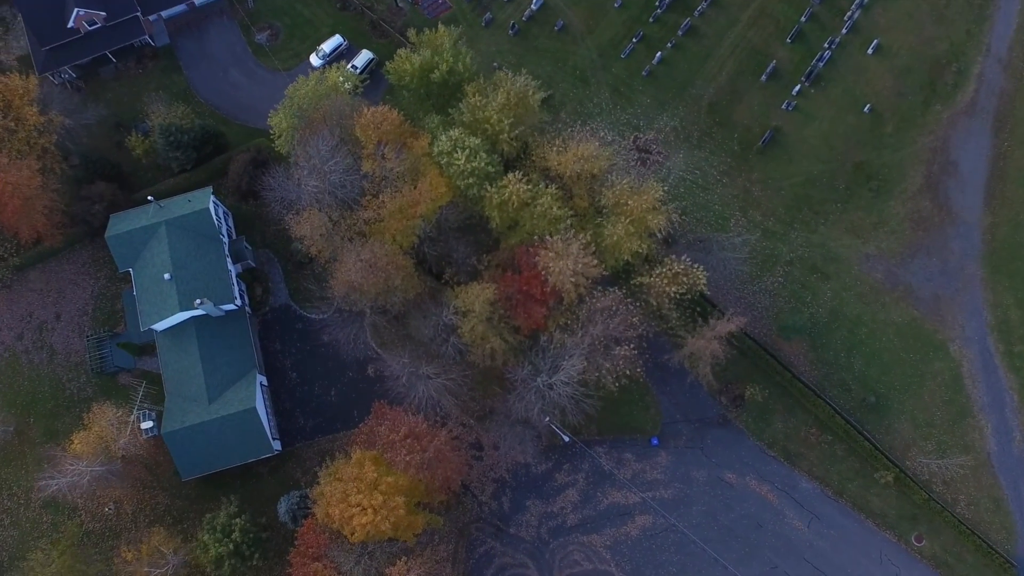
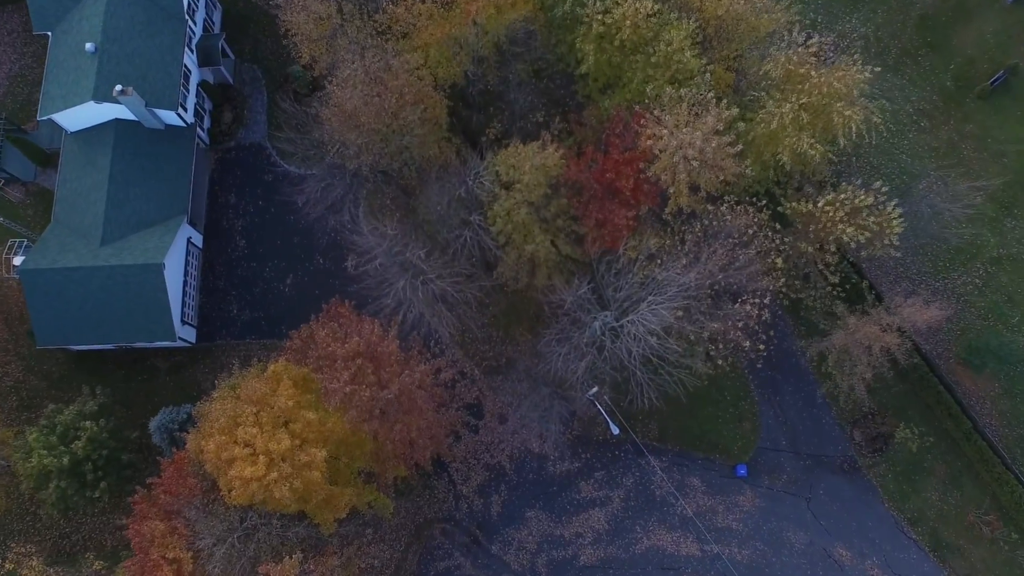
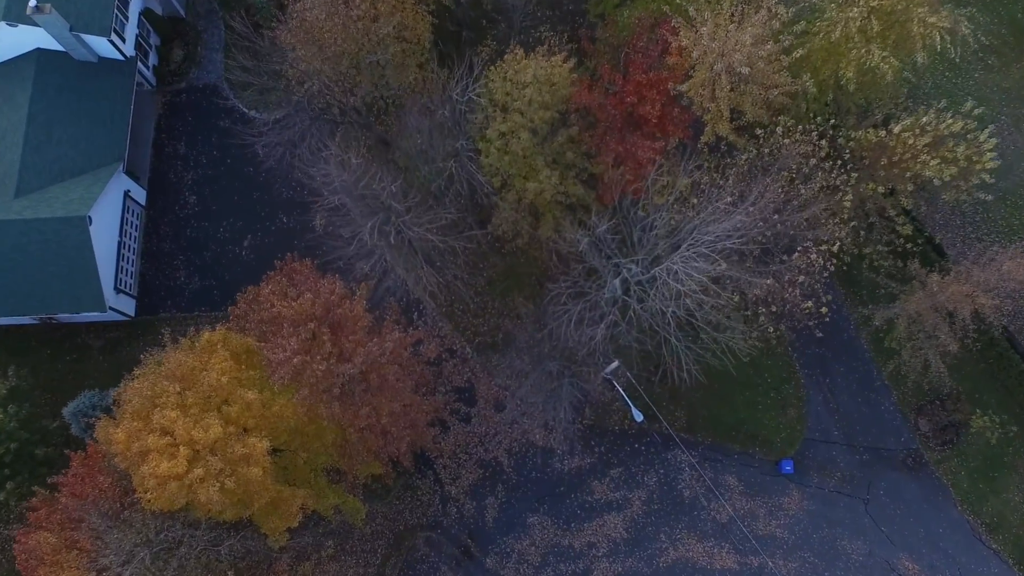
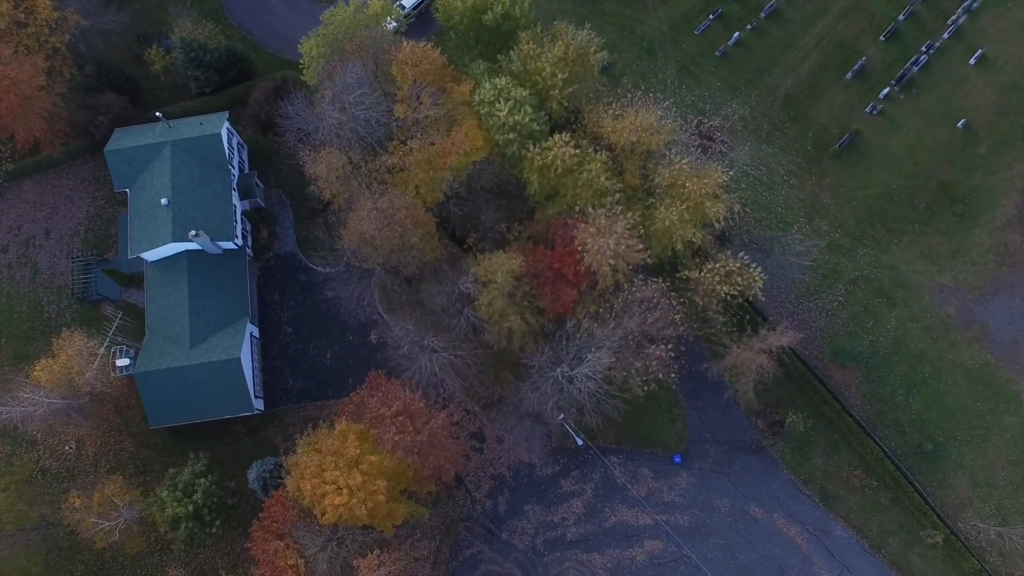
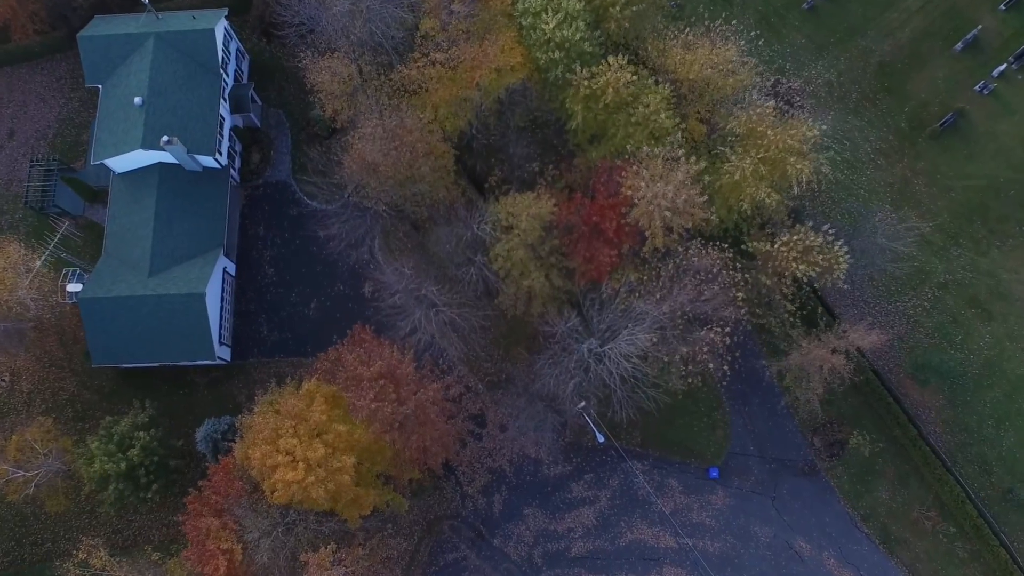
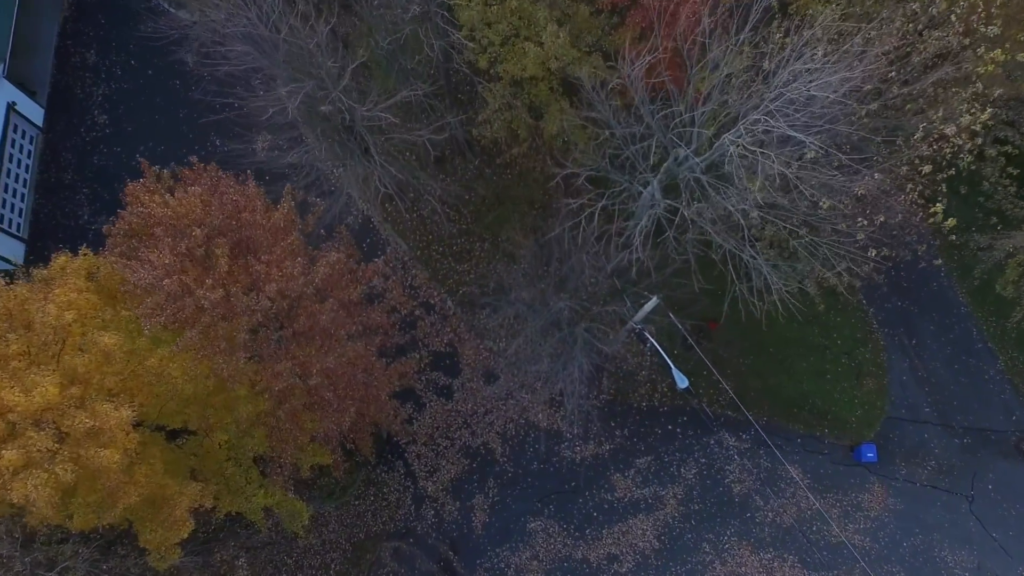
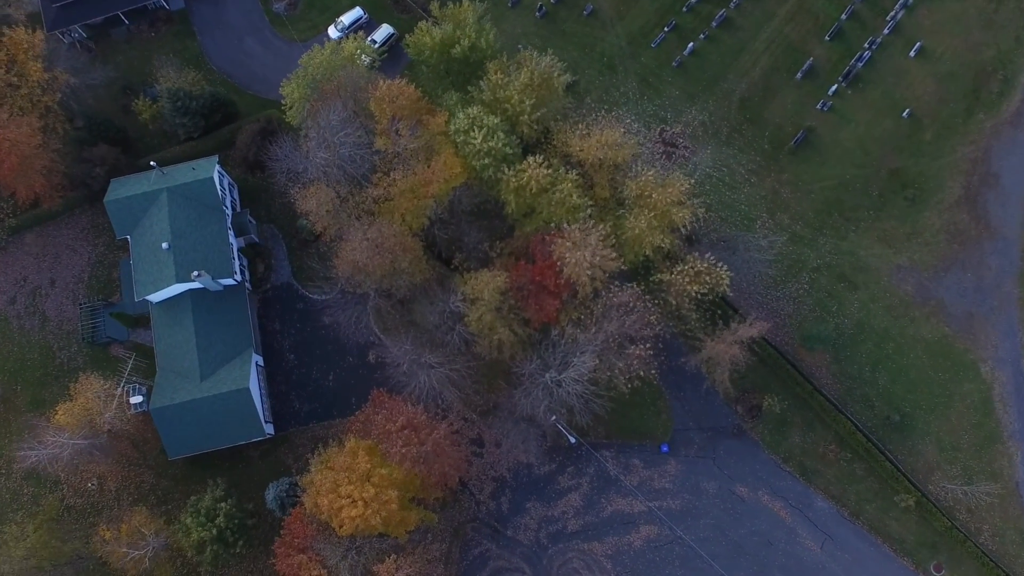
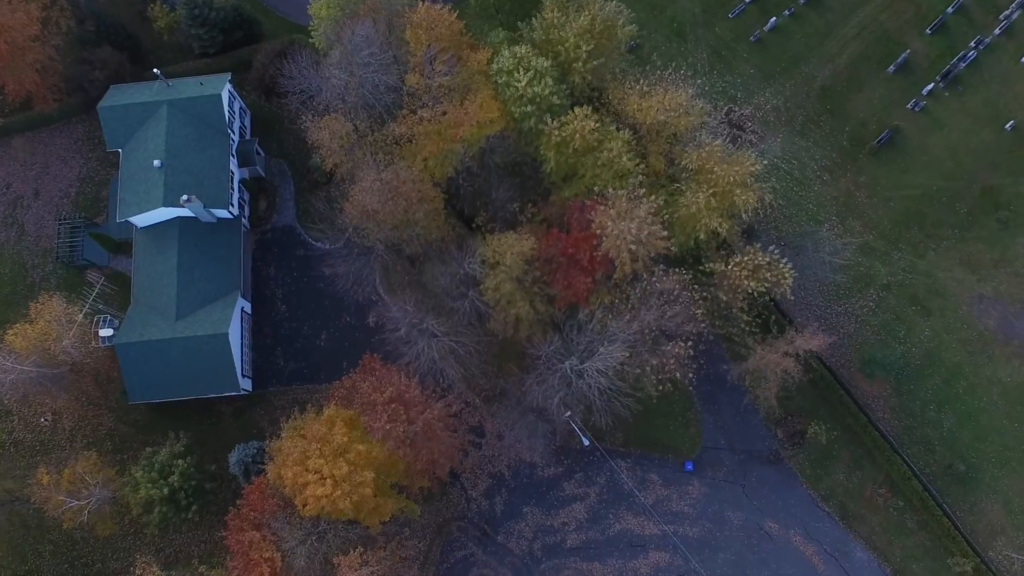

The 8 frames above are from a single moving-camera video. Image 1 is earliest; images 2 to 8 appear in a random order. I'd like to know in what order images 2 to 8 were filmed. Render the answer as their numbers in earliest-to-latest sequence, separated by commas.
7, 4, 8, 5, 2, 3, 6
